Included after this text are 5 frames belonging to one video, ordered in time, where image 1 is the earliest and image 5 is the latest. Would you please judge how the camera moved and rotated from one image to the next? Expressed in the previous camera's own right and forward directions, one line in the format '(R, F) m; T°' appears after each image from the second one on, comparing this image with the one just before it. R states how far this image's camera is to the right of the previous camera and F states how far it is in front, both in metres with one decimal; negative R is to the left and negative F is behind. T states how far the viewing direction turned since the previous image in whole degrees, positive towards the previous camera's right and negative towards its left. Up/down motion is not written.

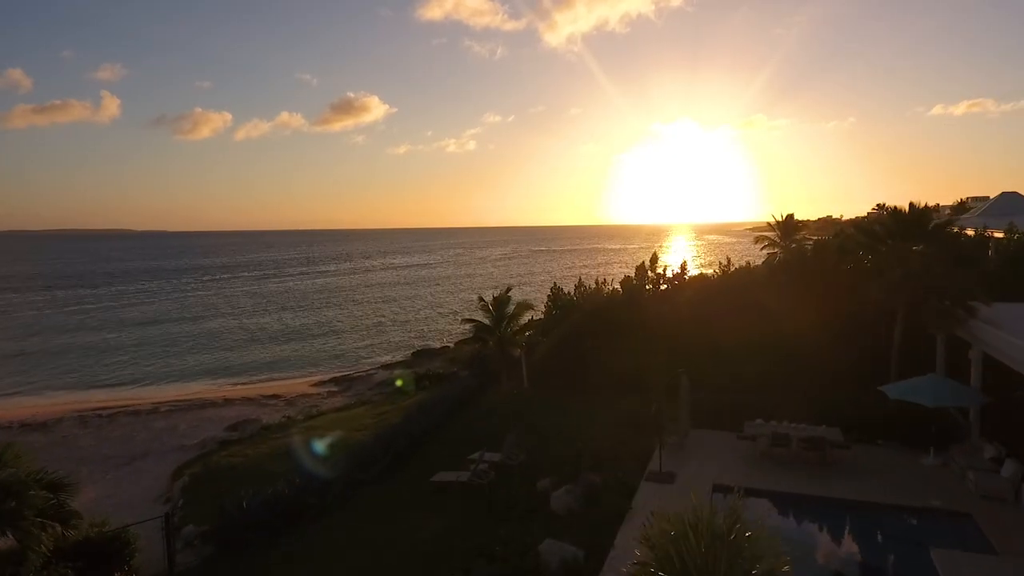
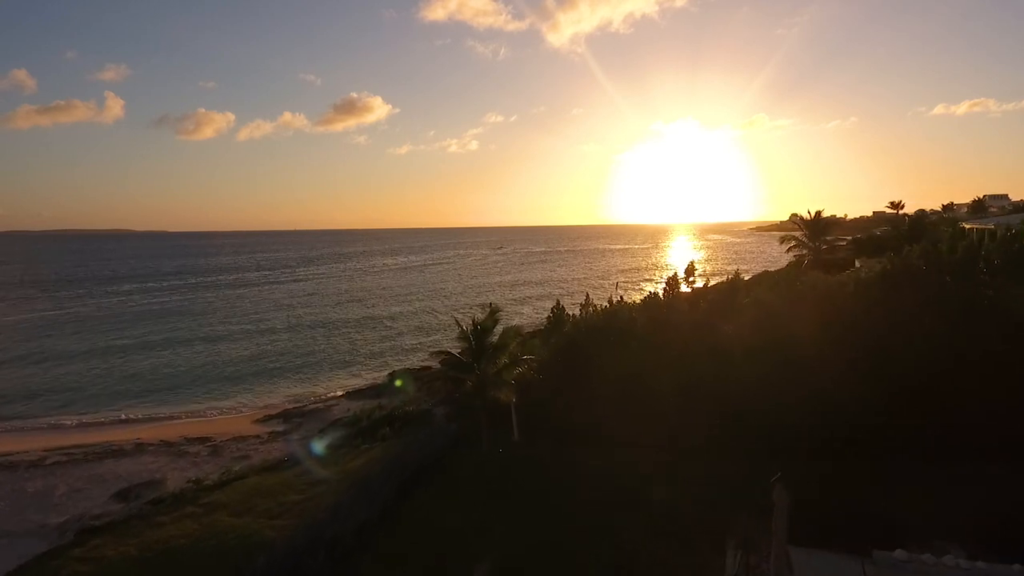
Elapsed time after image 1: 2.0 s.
(+0.5, +6.9) m; 0°
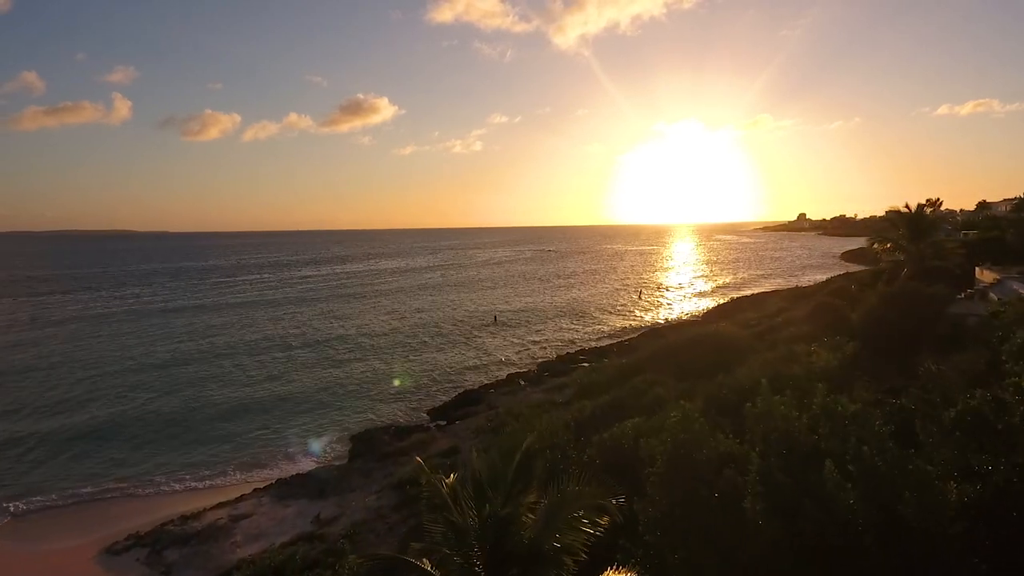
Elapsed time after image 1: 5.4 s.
(-0.7, +12.0) m; 0°
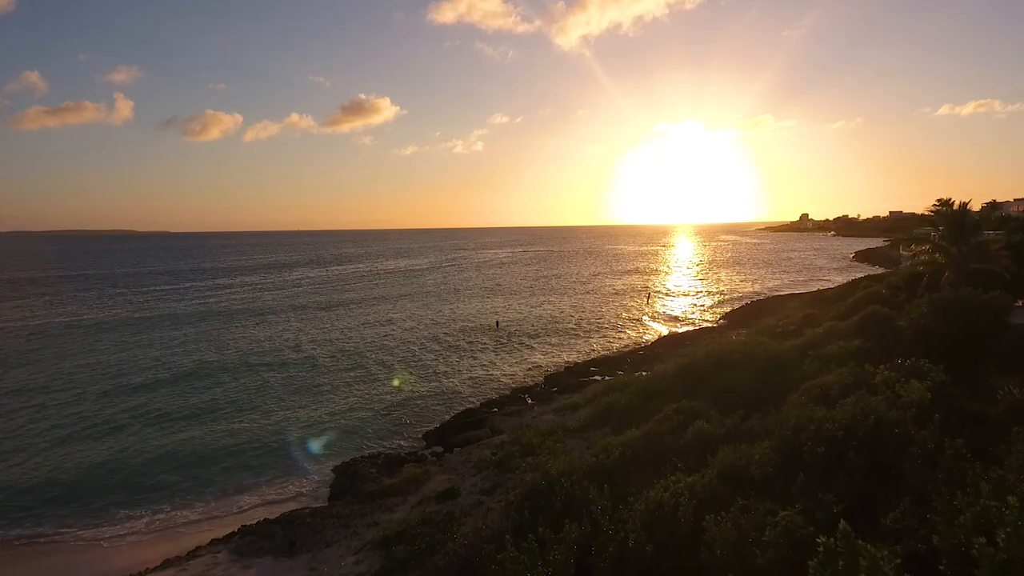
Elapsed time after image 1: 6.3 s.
(-0.2, +3.5) m; 0°
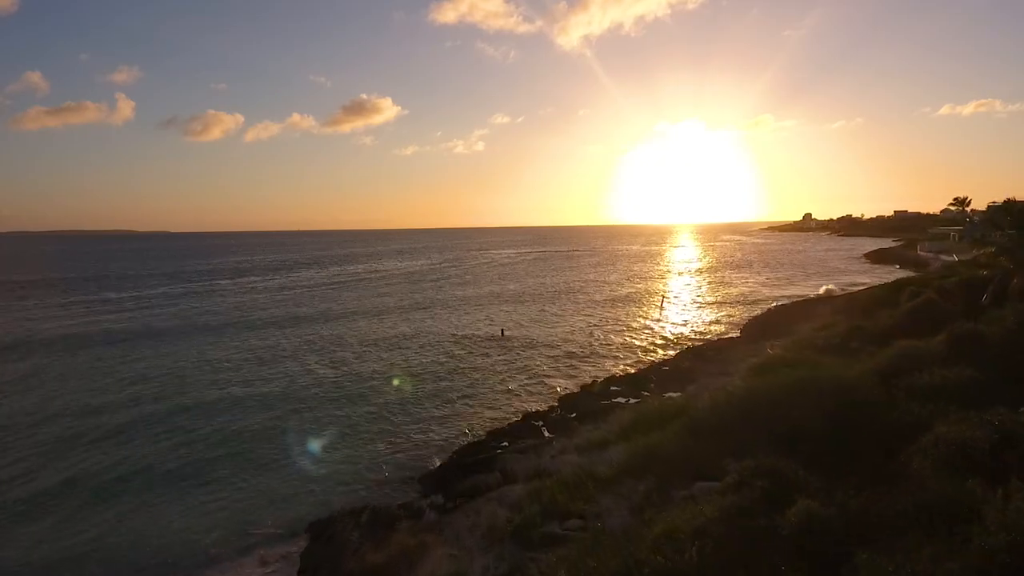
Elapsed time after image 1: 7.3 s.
(-0.5, +4.5) m; 0°
